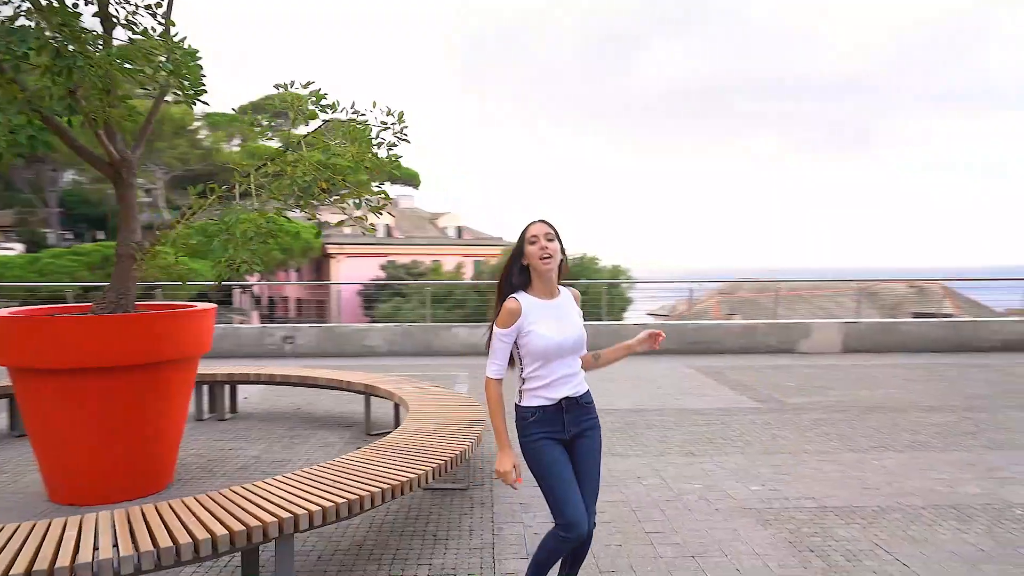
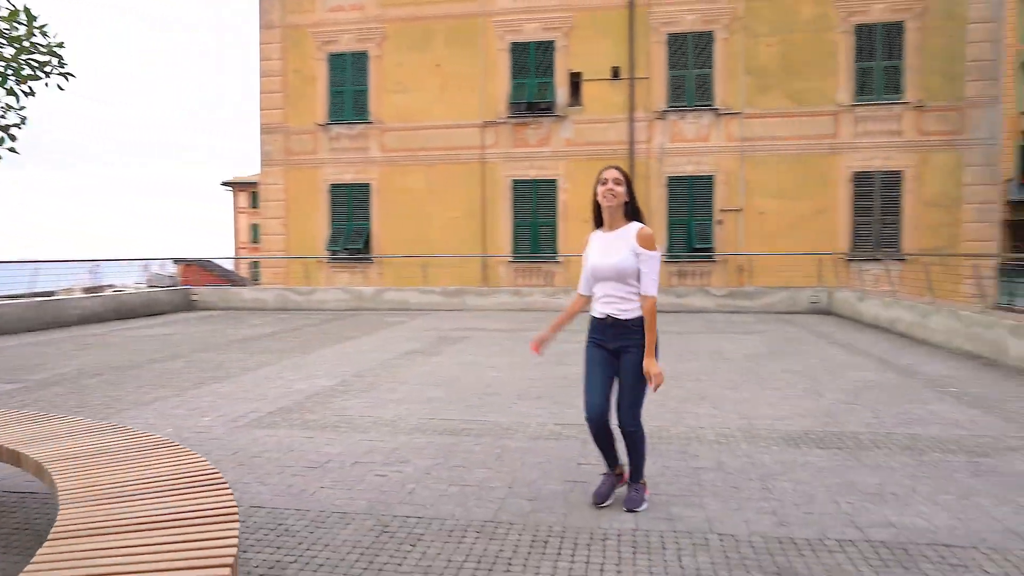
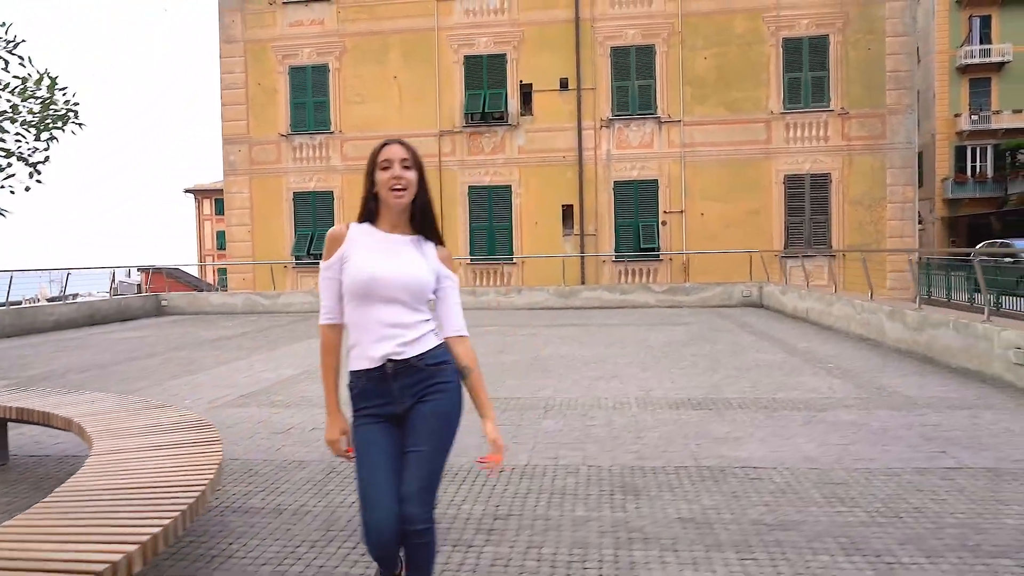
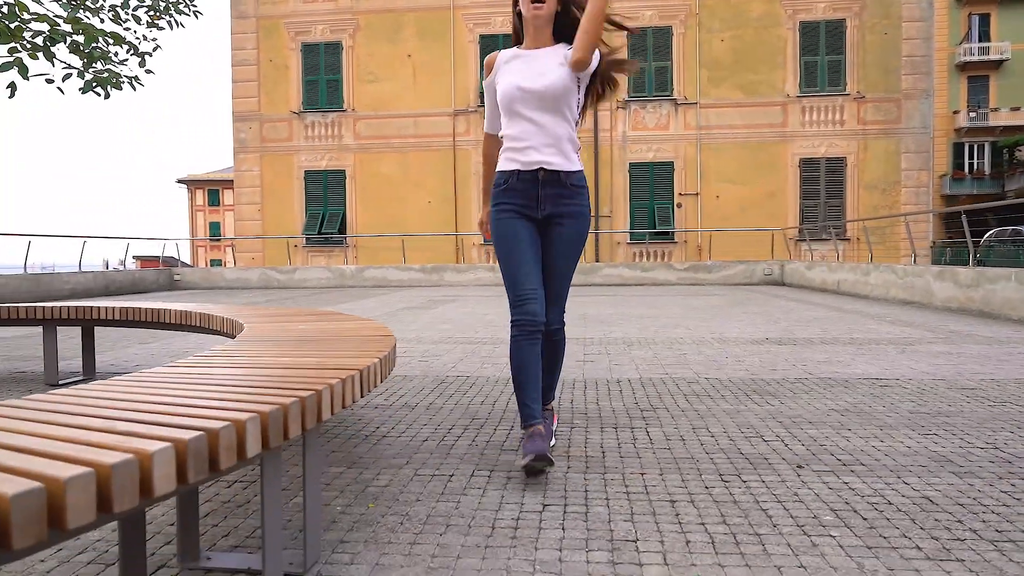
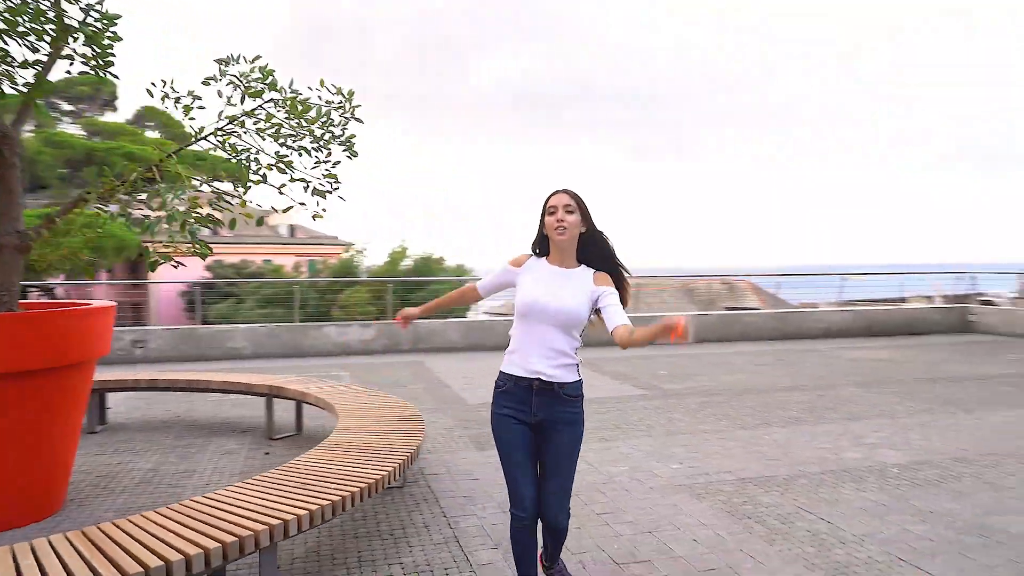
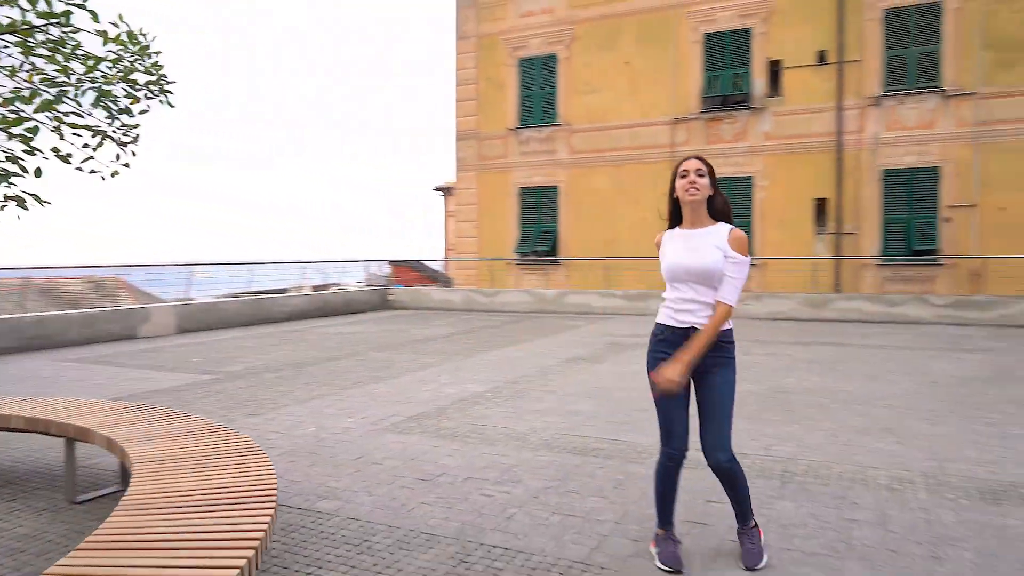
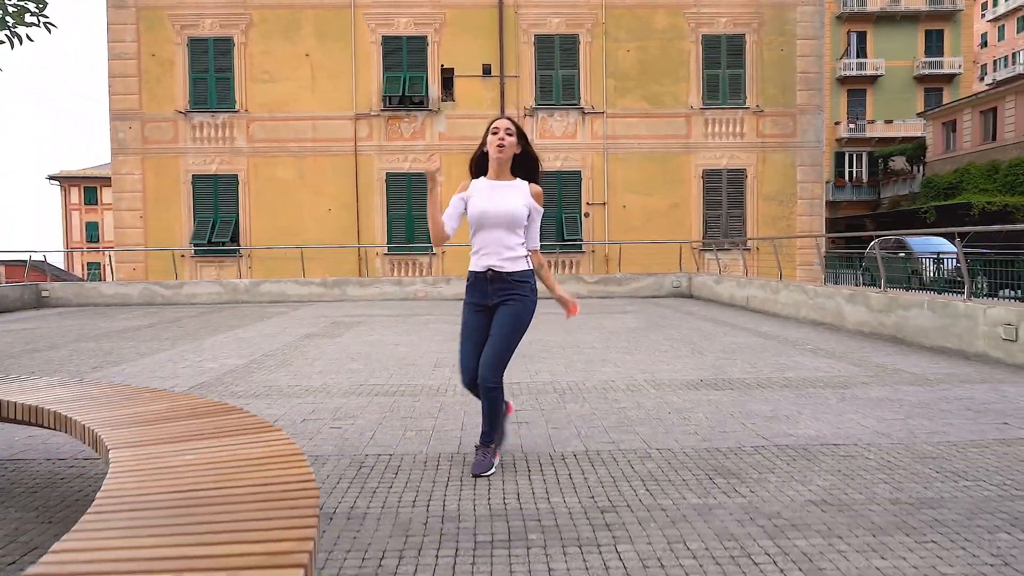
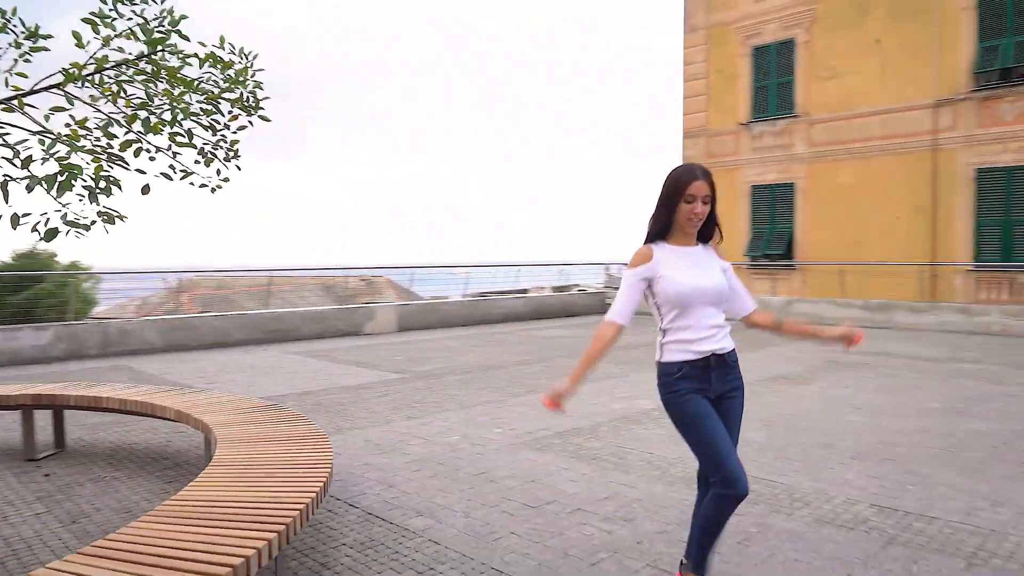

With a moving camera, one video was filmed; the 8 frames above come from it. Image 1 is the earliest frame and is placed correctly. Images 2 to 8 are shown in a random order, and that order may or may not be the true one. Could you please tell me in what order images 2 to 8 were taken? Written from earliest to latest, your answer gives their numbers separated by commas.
5, 8, 6, 2, 7, 4, 3
